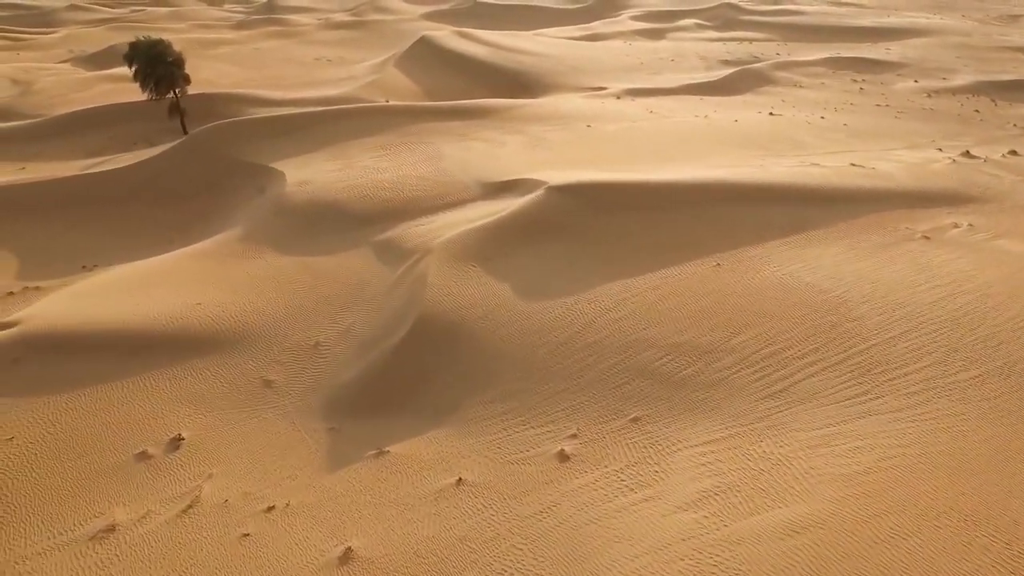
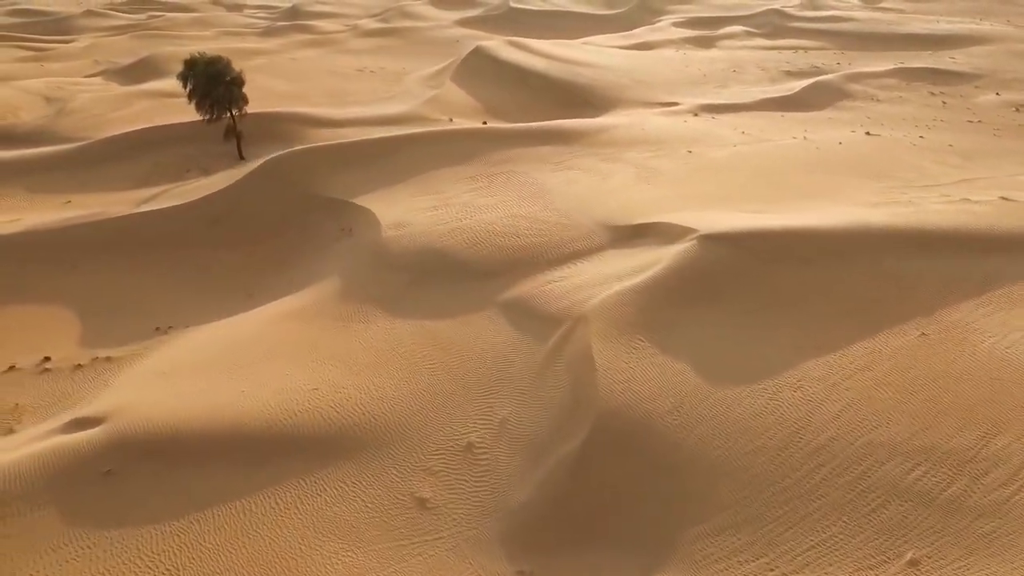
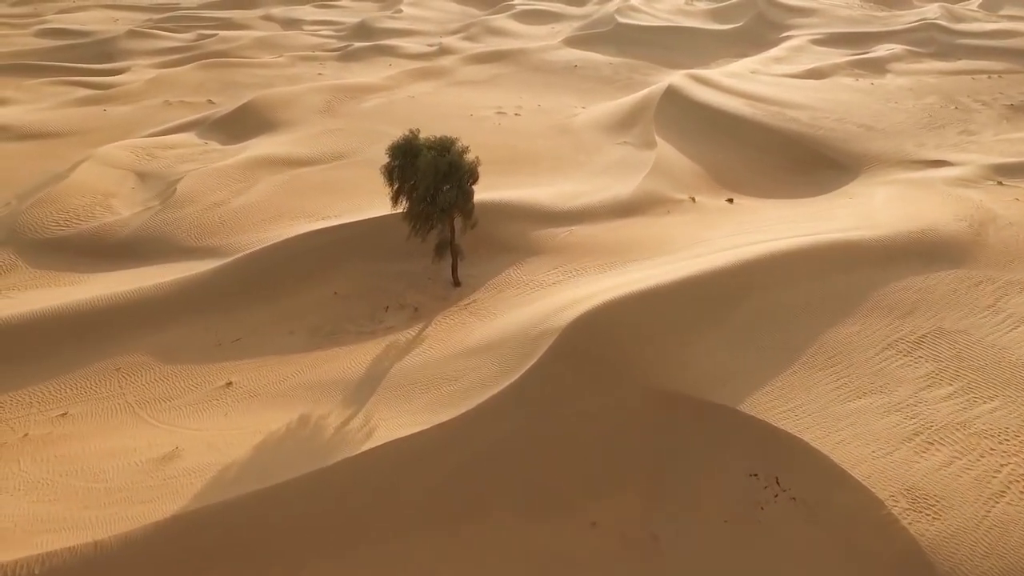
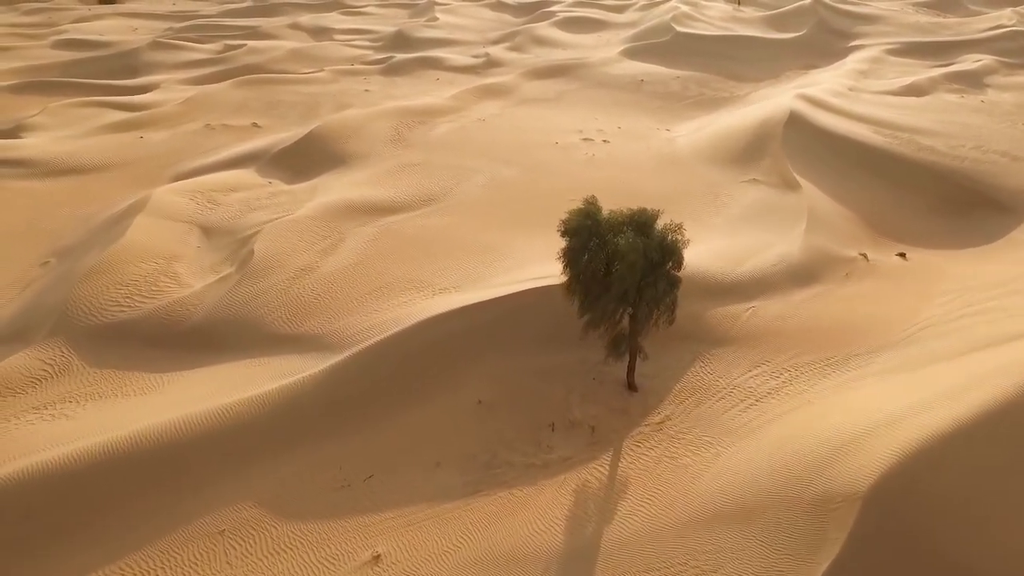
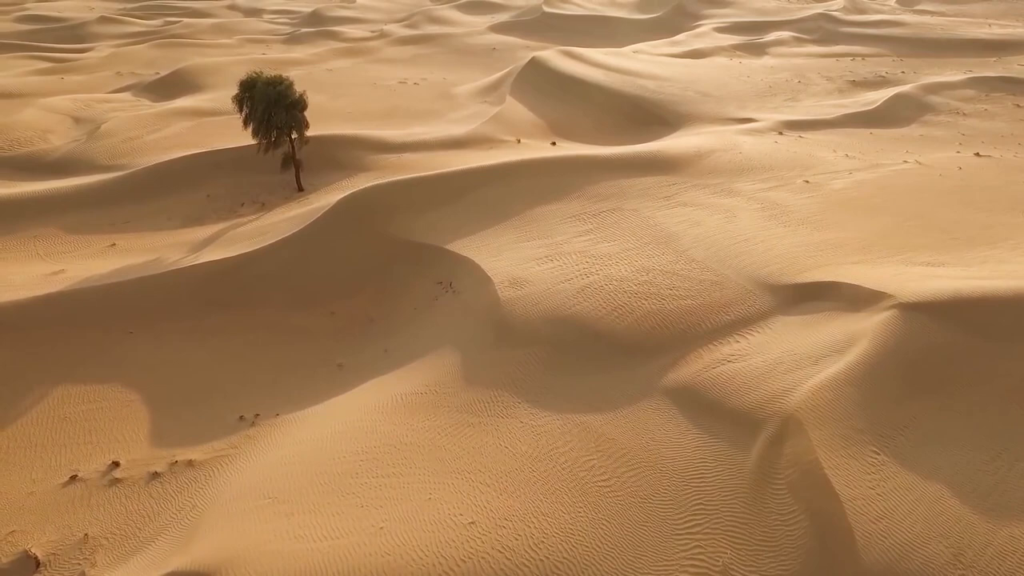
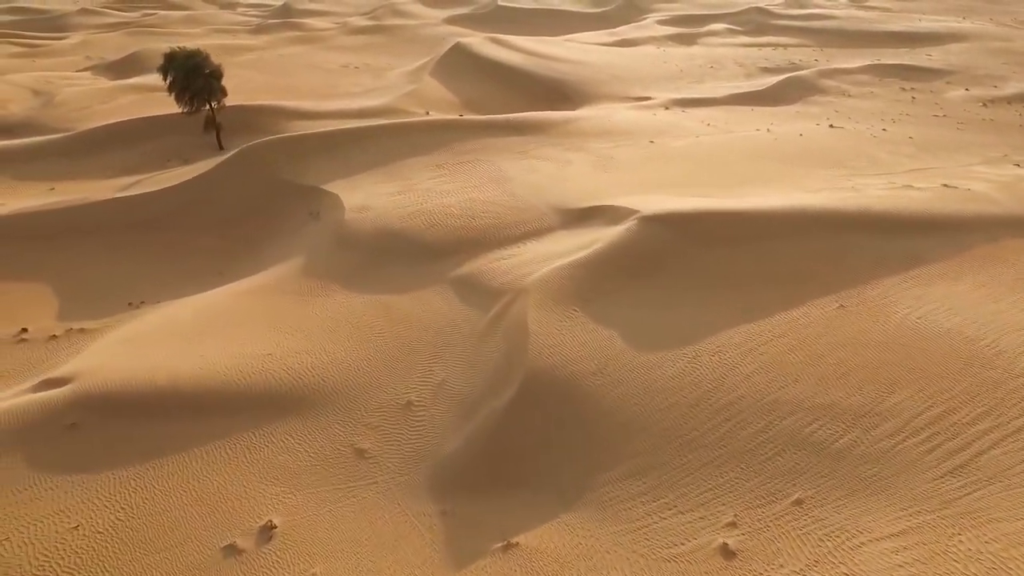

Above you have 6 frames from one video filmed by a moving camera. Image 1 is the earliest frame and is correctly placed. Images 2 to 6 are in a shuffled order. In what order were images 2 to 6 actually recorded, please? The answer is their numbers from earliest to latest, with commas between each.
6, 2, 5, 3, 4
